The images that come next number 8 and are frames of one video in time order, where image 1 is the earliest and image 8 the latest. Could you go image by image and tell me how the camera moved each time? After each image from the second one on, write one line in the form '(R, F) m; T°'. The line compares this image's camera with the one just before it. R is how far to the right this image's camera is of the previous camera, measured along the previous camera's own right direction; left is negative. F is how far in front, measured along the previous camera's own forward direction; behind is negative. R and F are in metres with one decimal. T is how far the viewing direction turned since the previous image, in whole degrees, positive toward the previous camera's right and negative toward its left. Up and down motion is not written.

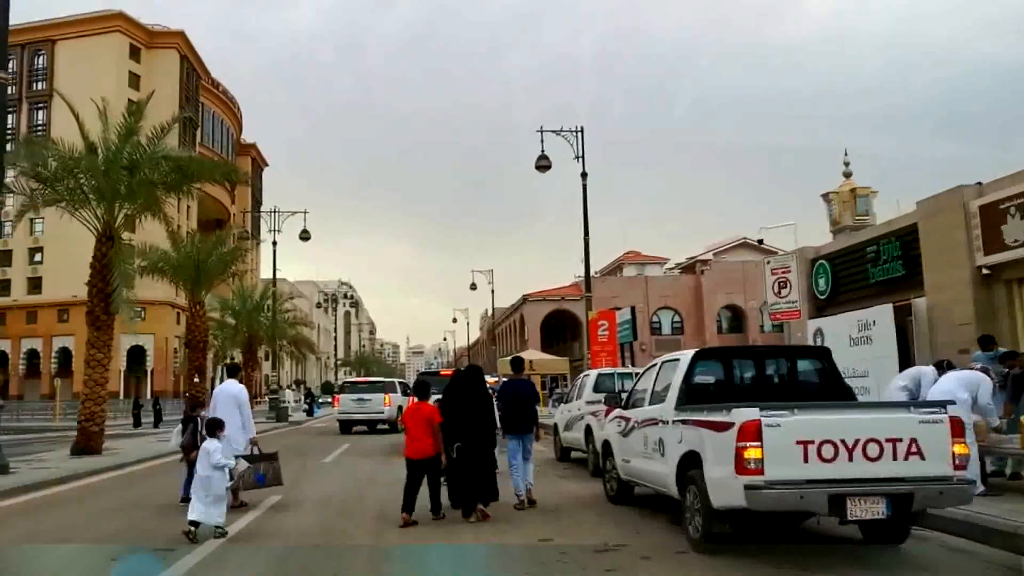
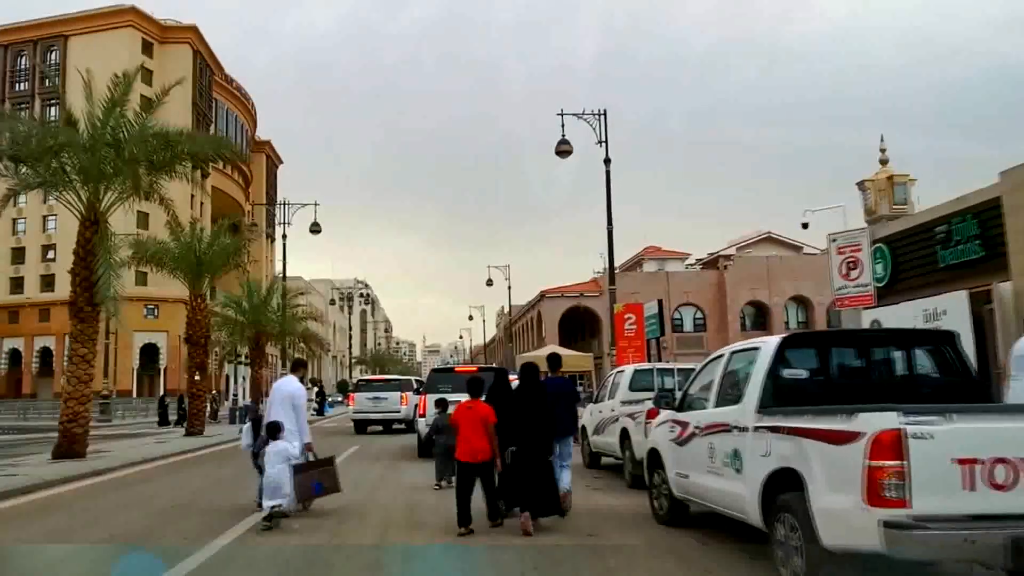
(-0.1, +1.8) m; -1°
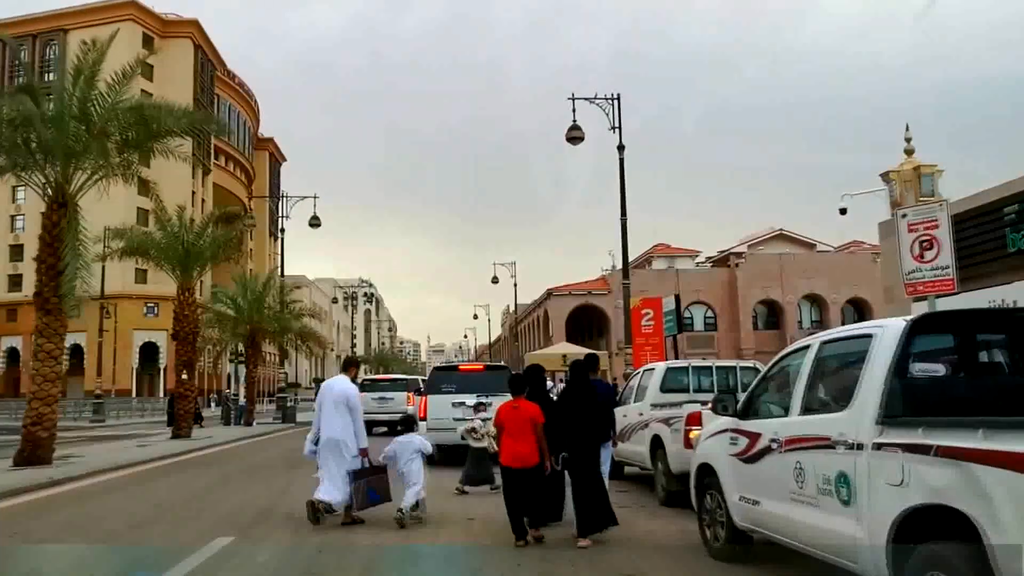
(-0.1, +1.8) m; 0°
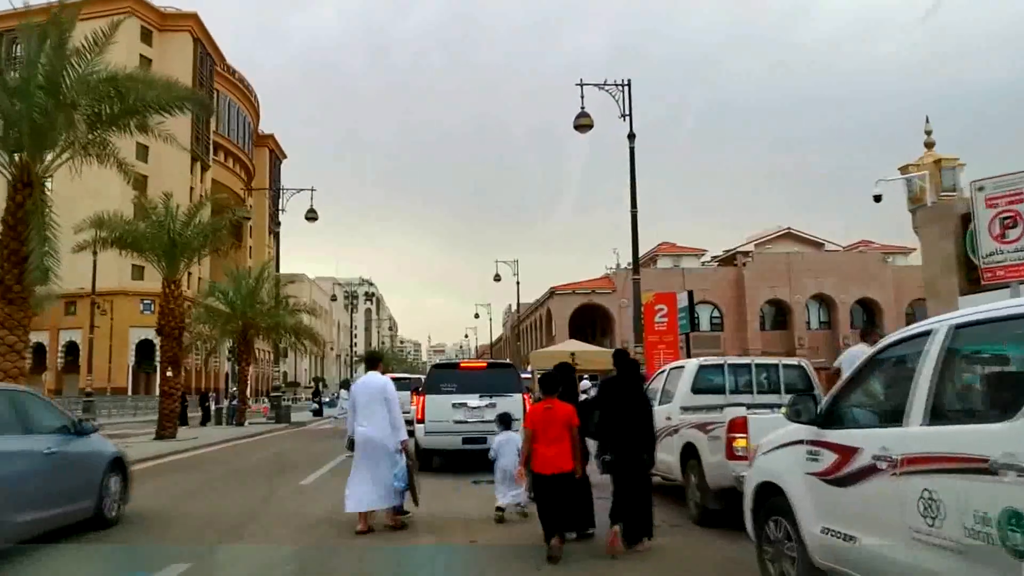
(-0.1, +1.4) m; 0°
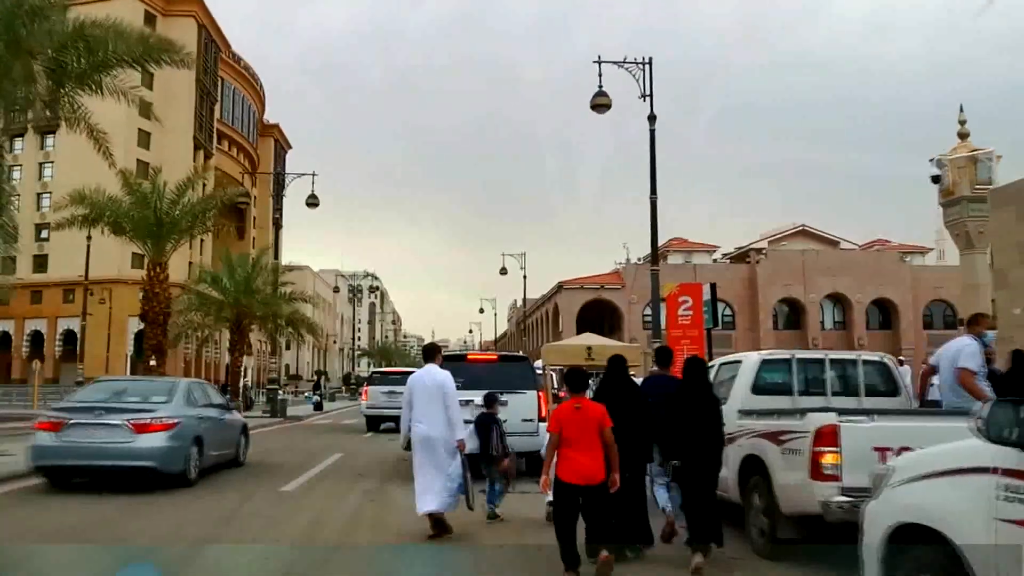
(-0.2, +1.8) m; 0°
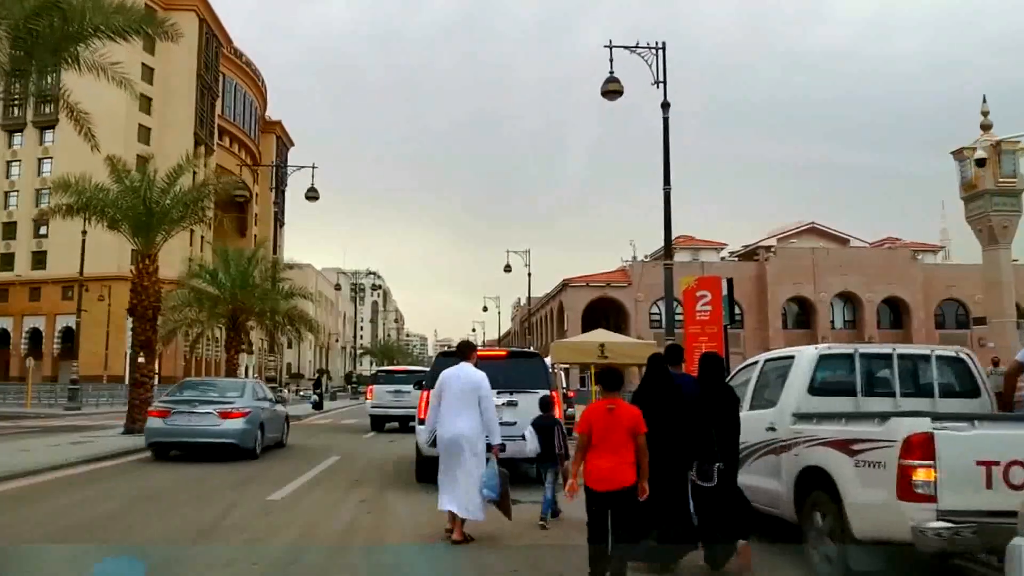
(-0.1, +1.1) m; 0°
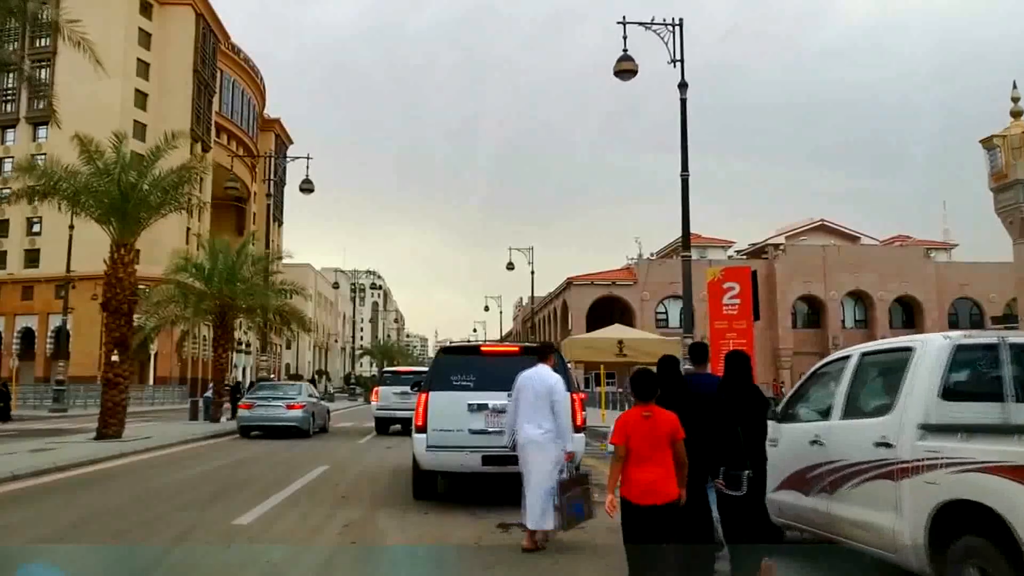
(-0.2, +1.8) m; 0°
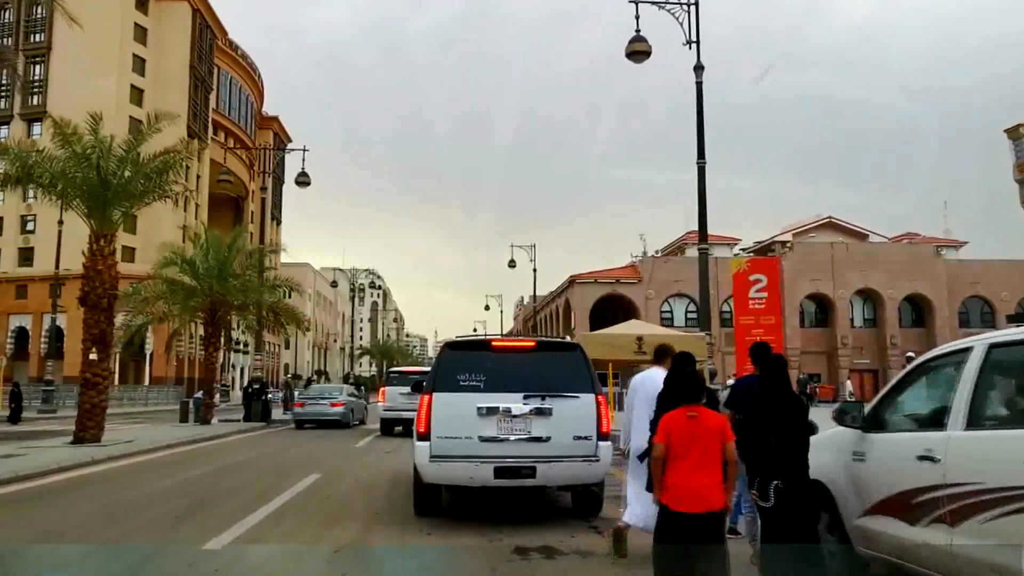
(-0.2, +1.3) m; 0°
